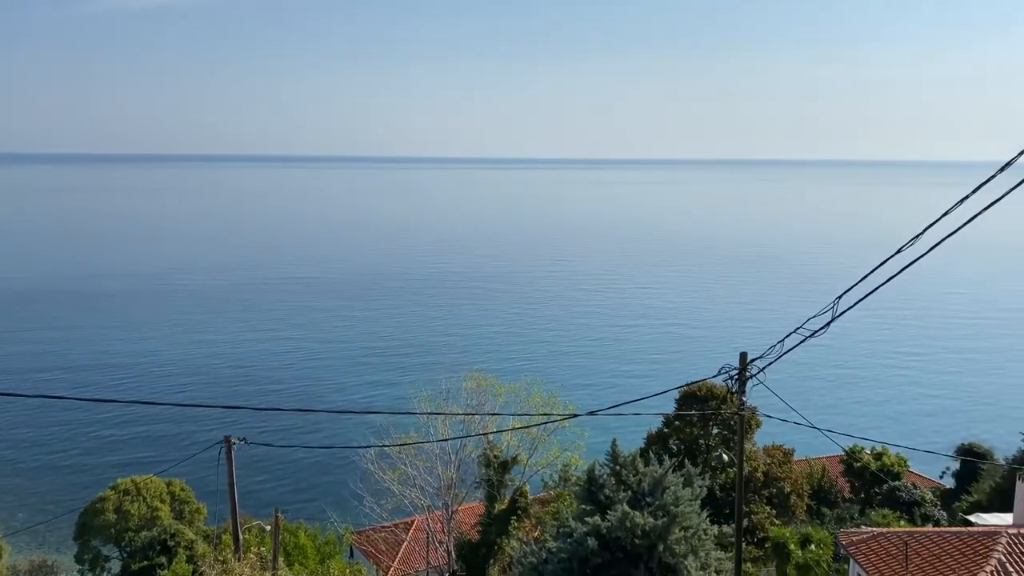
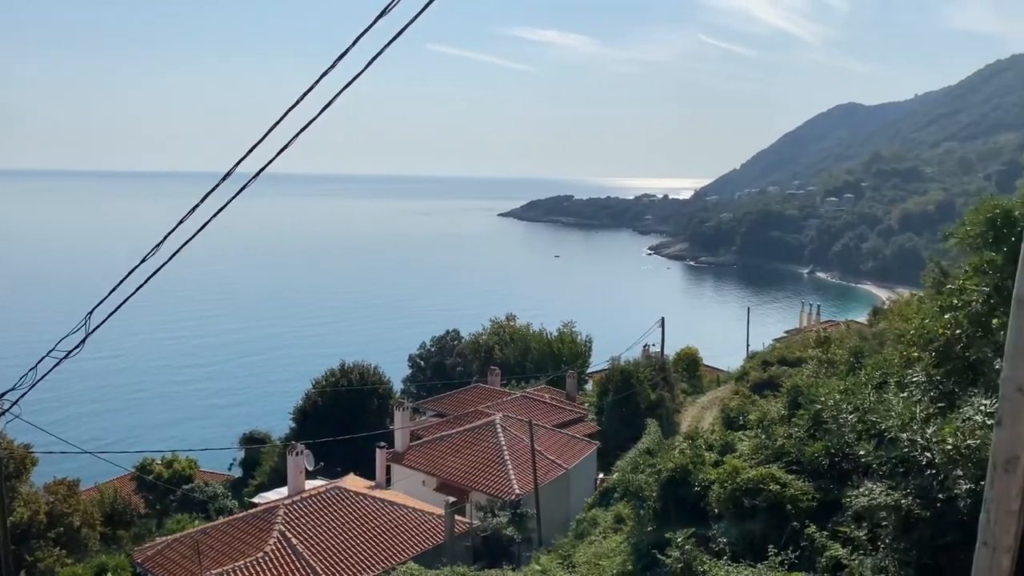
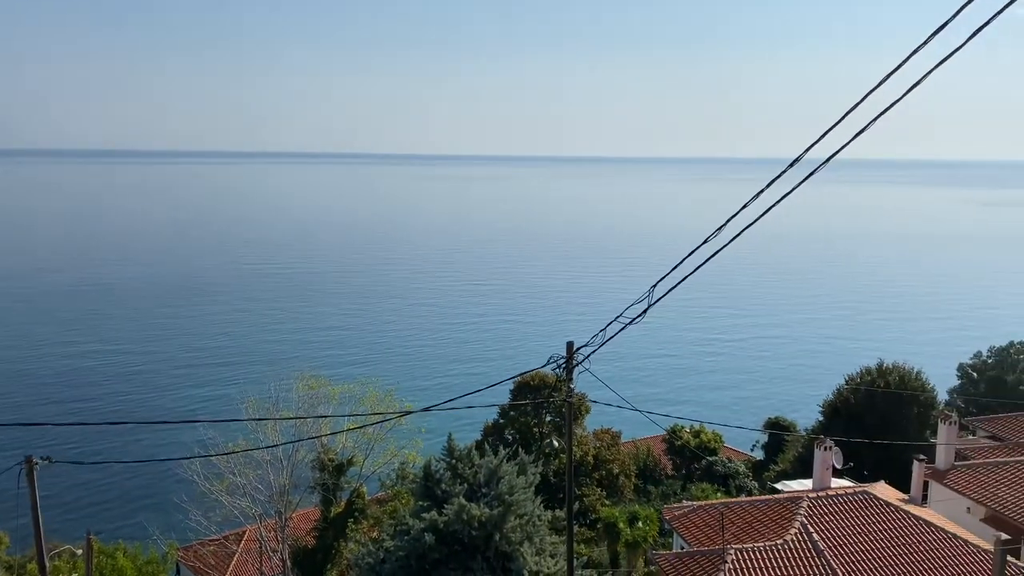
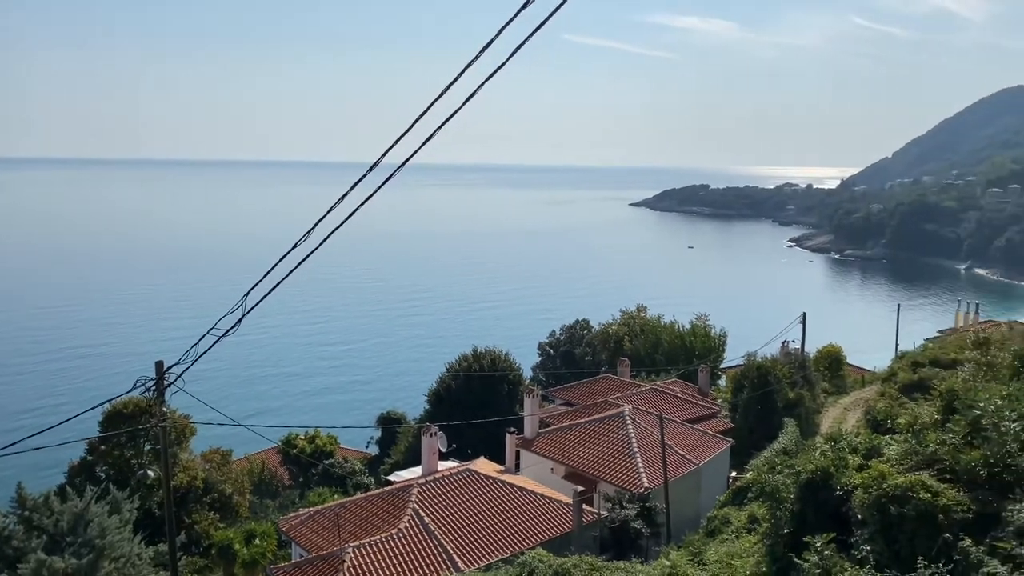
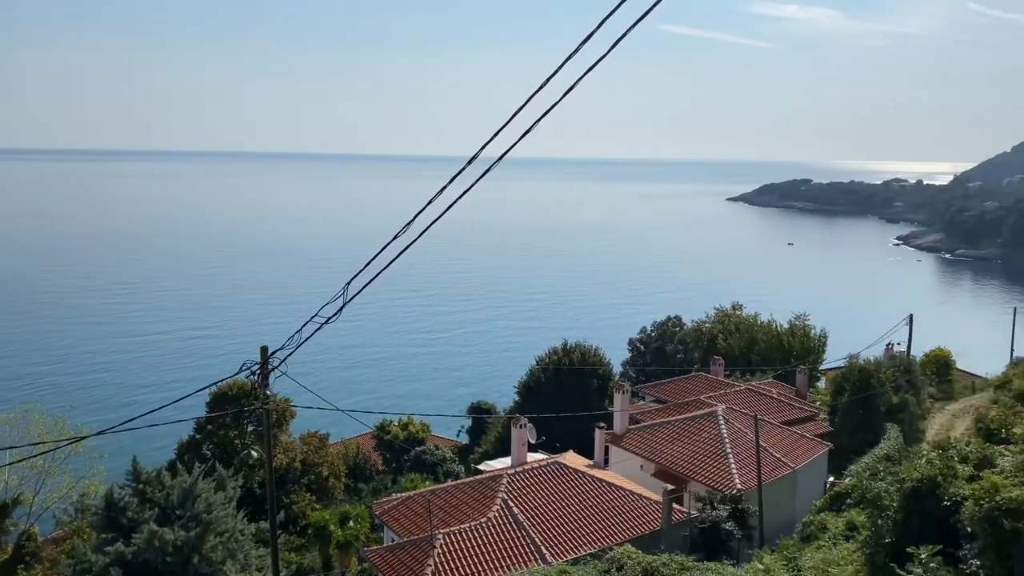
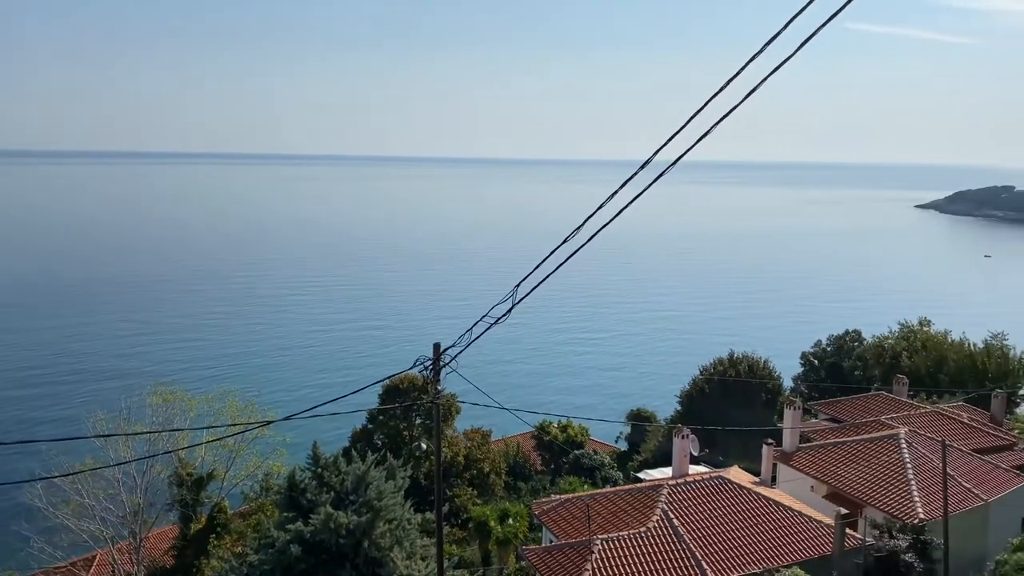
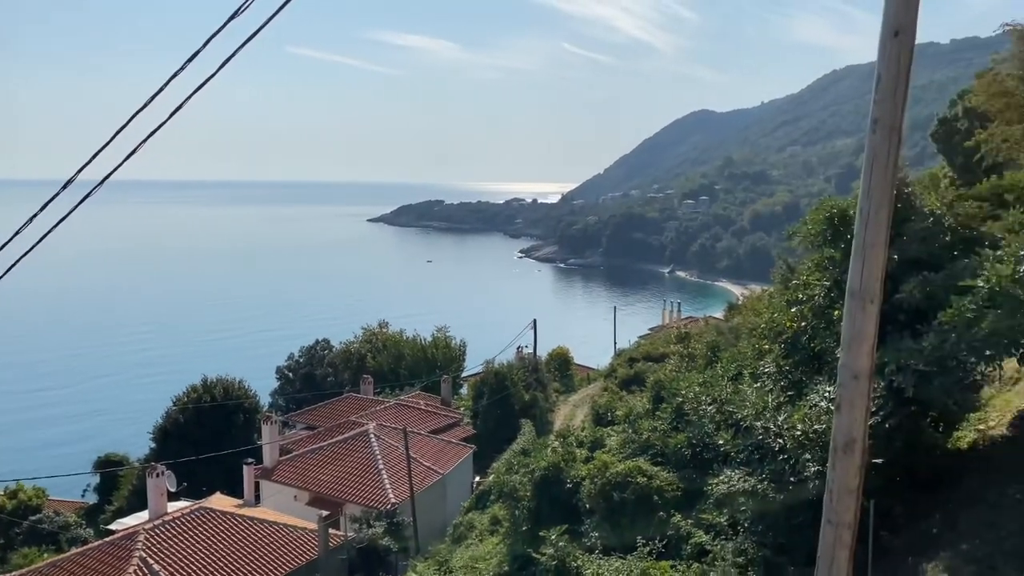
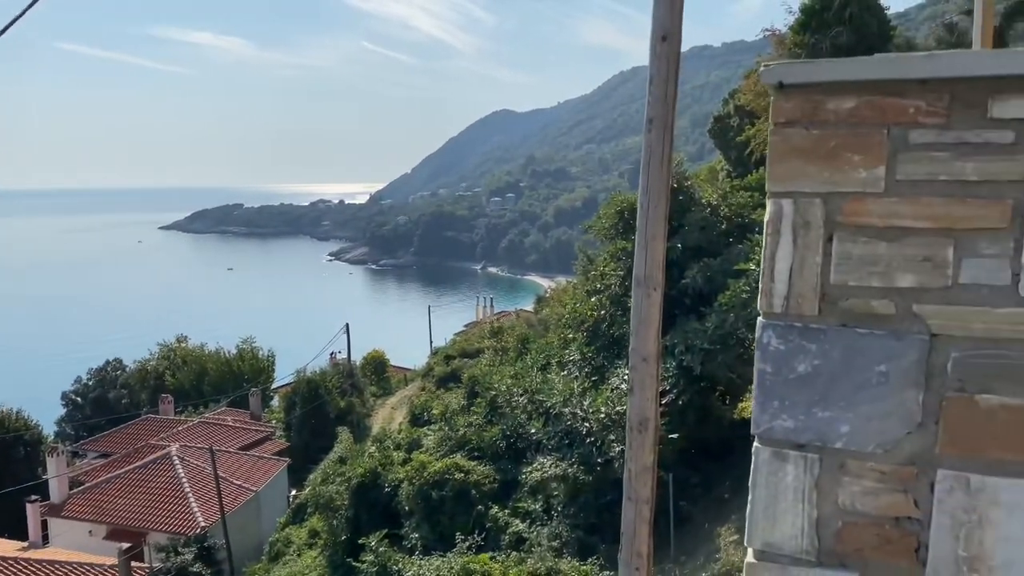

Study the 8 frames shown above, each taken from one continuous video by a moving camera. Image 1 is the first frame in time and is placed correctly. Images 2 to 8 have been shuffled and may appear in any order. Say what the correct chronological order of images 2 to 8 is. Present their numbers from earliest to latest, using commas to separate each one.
3, 6, 5, 4, 2, 7, 8
